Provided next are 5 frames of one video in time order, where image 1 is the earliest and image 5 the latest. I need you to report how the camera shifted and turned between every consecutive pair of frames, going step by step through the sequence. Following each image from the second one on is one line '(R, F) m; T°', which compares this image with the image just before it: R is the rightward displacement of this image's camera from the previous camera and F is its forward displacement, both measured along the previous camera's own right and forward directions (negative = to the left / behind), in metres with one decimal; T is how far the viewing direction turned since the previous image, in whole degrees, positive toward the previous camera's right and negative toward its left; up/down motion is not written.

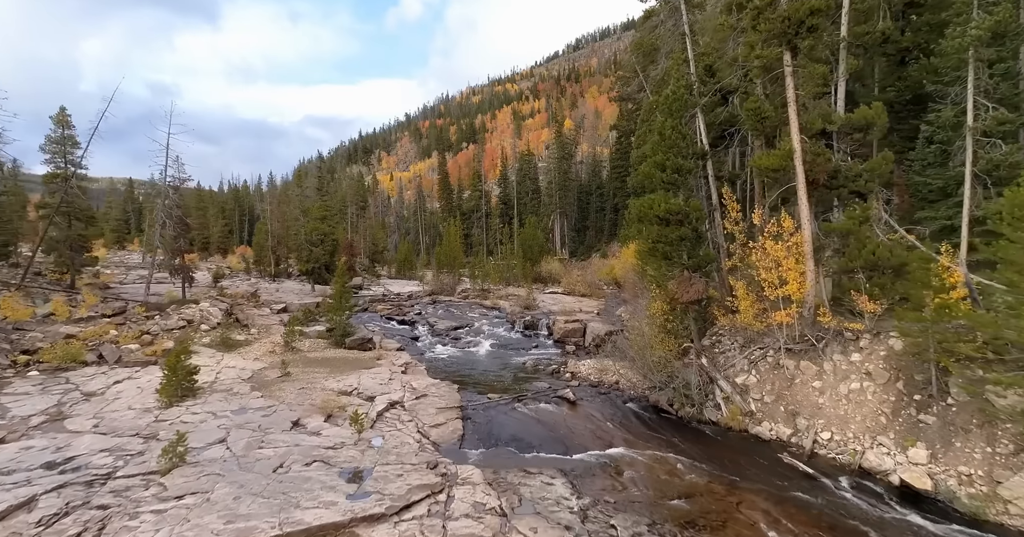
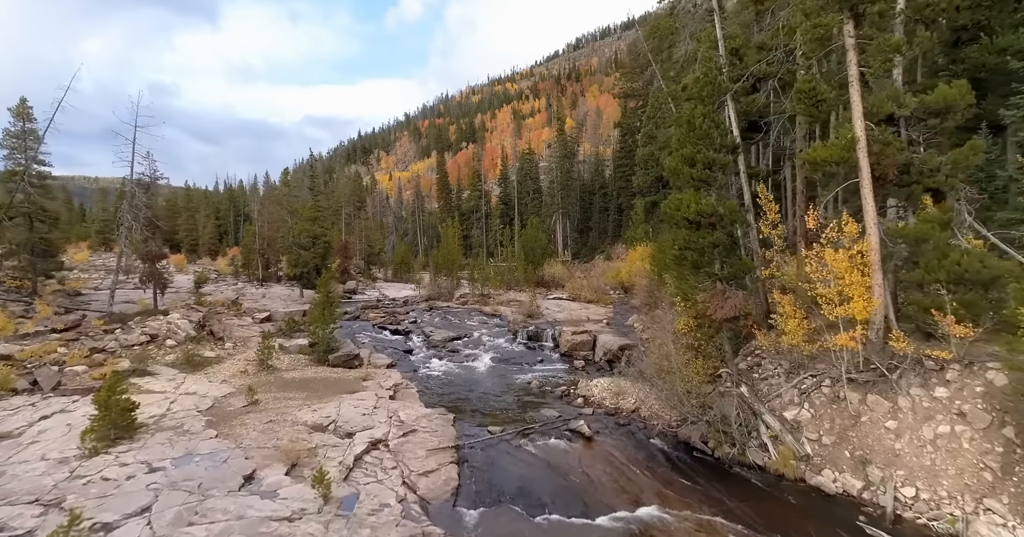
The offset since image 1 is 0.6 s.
(-0.1, +2.0) m; 0°
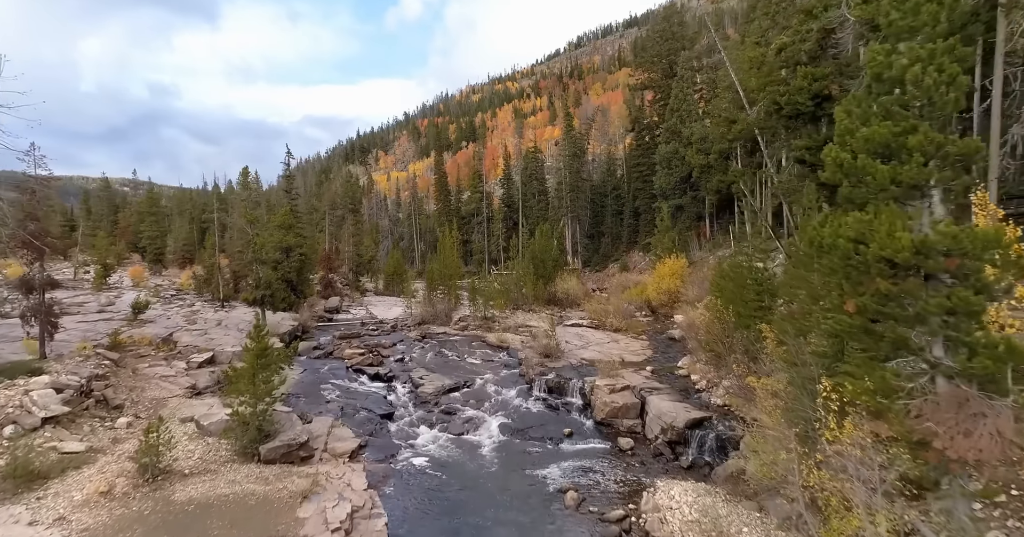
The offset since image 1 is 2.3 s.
(-0.5, +5.8) m; 0°
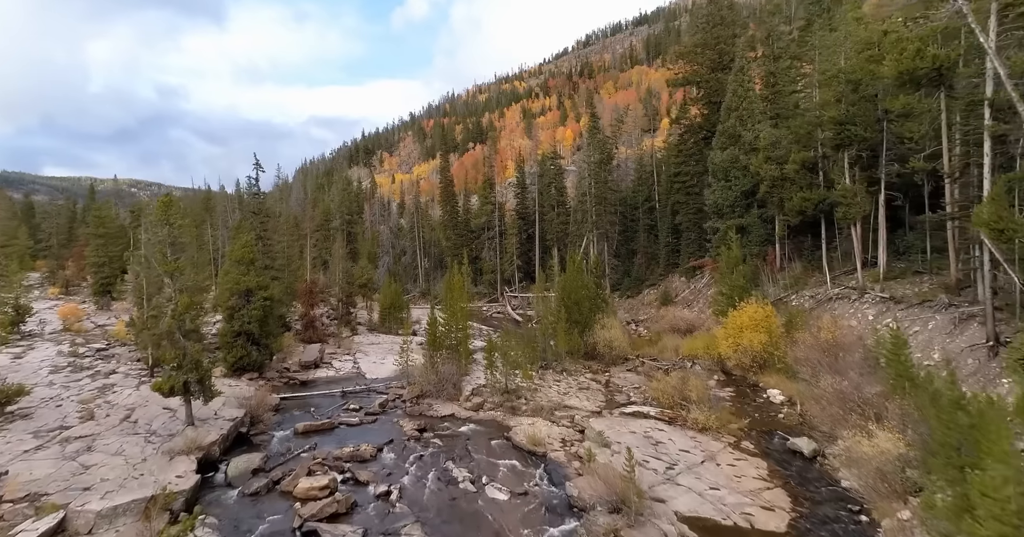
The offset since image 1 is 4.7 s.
(-1.2, +8.4) m; -1°
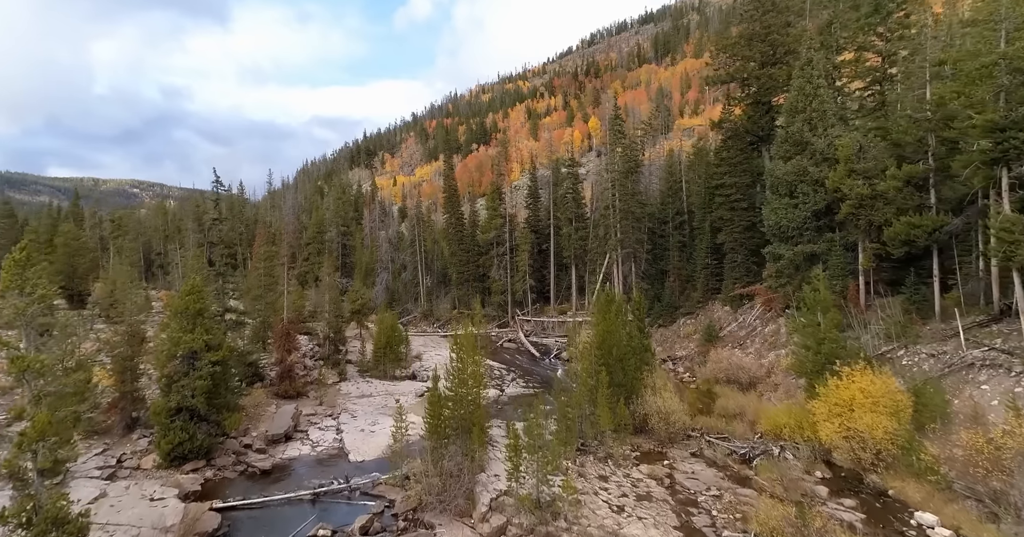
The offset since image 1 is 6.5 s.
(-1.1, +6.8) m; 0°
